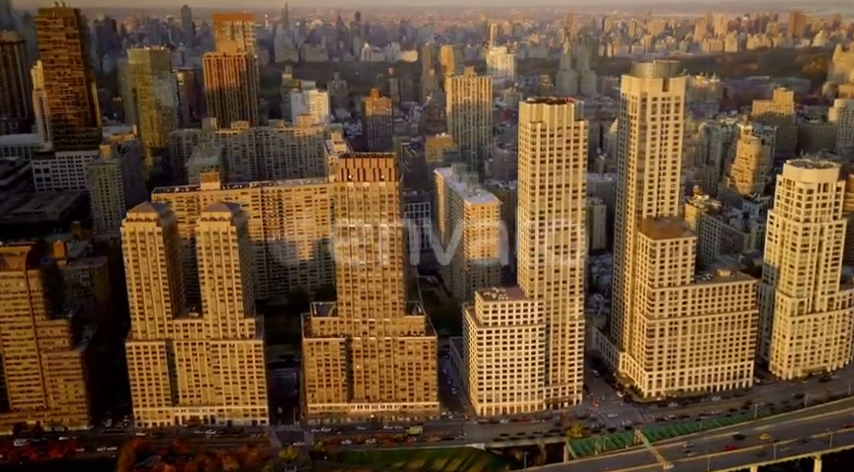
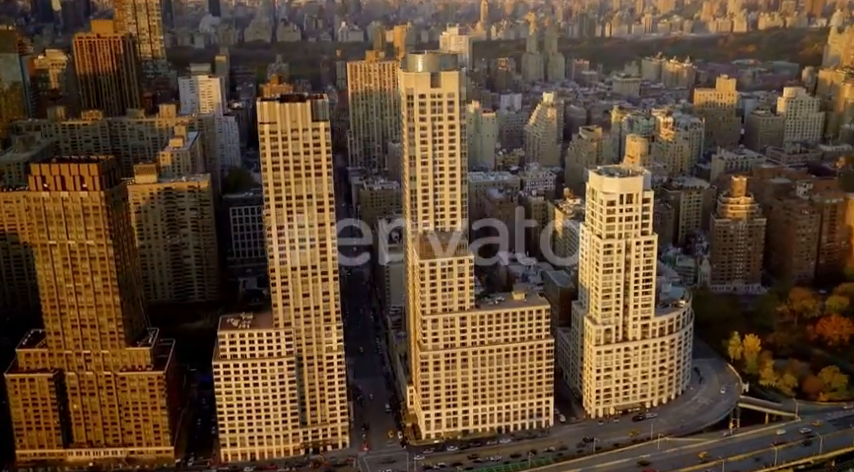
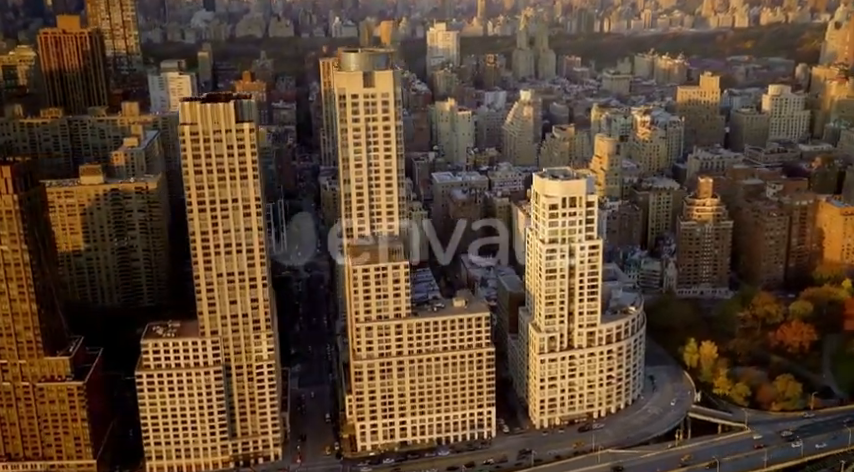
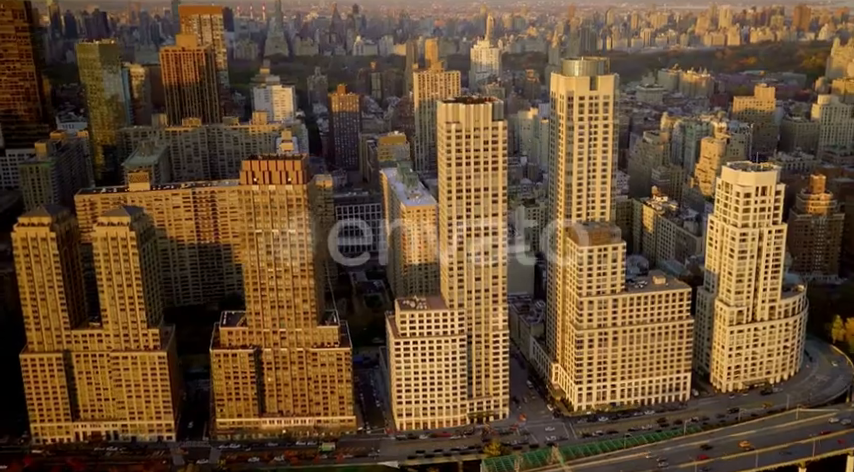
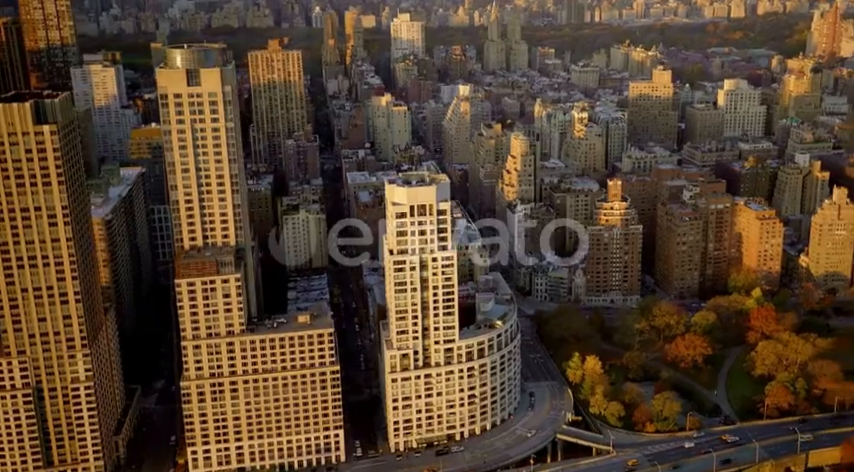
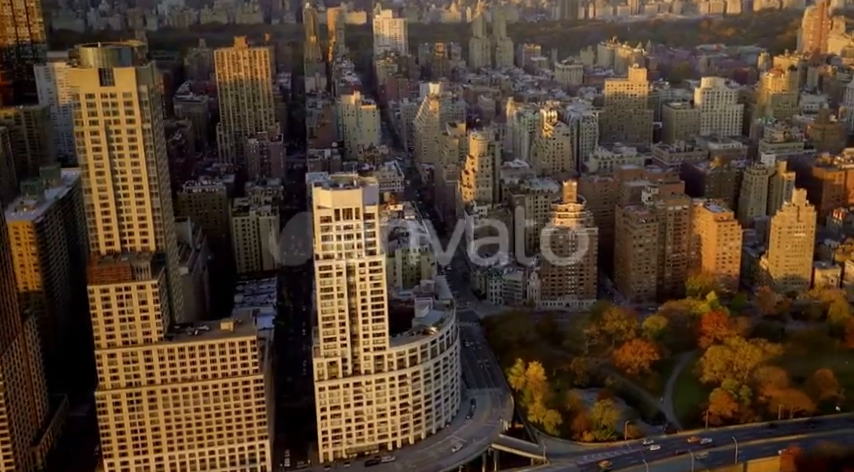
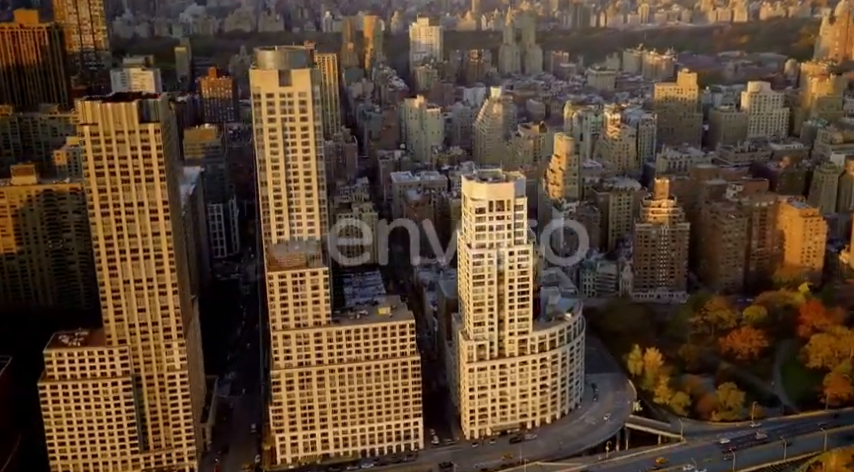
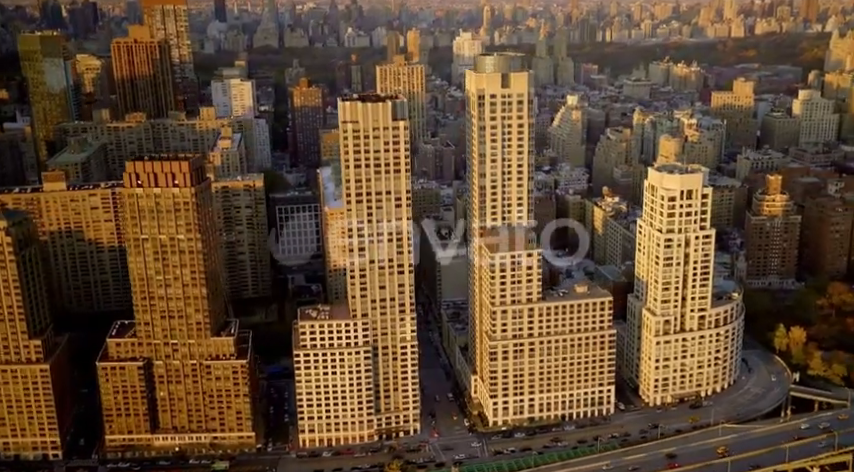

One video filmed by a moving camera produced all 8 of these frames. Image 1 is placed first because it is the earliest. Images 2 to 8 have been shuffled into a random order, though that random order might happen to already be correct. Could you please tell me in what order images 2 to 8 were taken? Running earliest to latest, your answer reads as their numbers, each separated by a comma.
4, 8, 2, 3, 7, 5, 6
